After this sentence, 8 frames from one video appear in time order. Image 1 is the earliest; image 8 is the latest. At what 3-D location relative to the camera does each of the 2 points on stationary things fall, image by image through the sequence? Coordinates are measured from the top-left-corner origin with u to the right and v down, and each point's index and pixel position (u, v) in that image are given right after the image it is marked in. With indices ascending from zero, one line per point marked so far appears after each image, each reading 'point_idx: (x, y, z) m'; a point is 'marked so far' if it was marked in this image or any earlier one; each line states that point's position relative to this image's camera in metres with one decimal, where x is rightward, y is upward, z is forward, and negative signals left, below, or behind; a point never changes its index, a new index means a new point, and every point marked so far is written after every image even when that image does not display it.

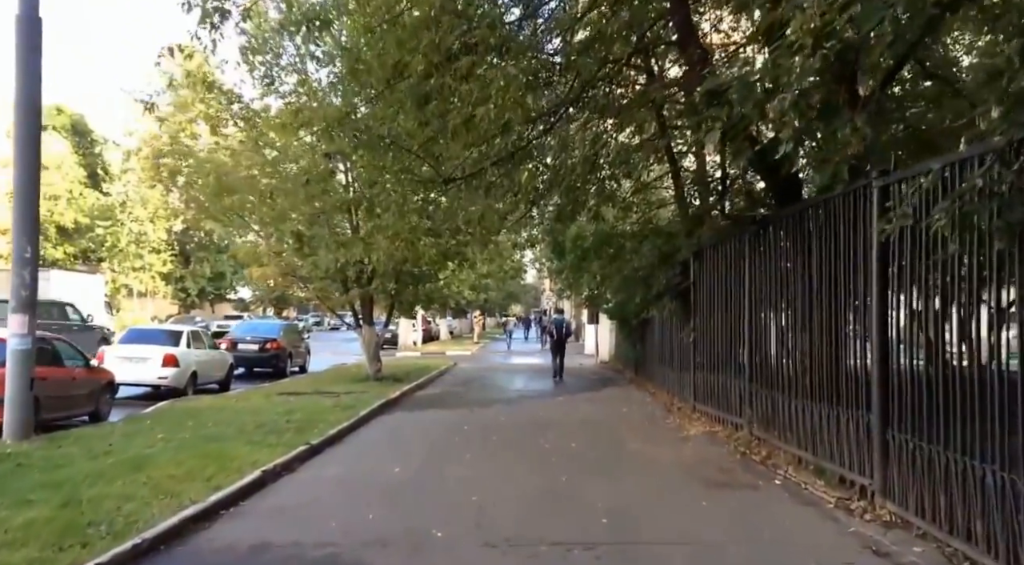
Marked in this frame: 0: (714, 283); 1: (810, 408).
0: (+3.3, -0.1, +10.5) m
1: (+2.9, -1.2, +6.7) m
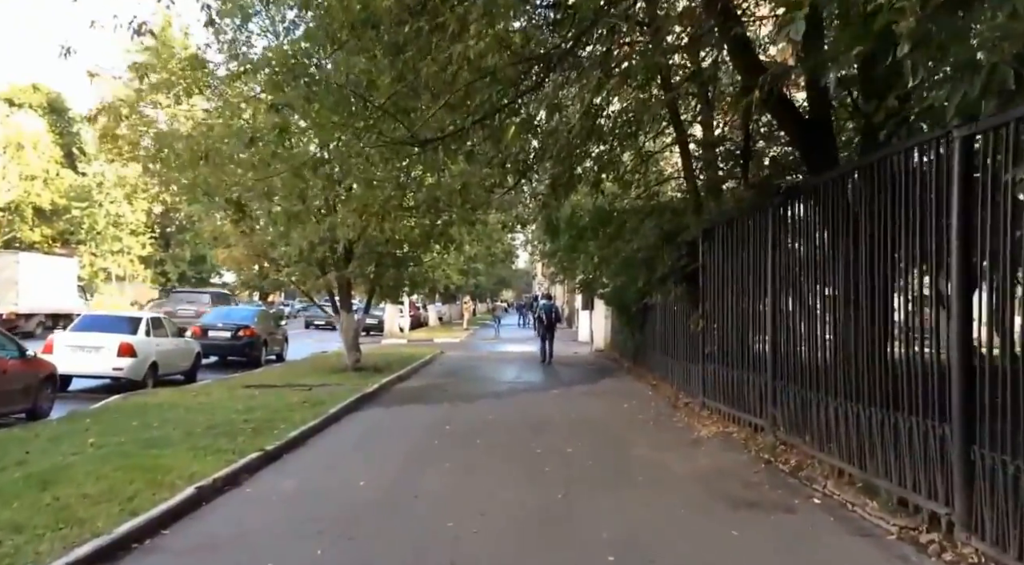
0: (+3.1, +0.2, +9.3) m
1: (+2.8, -1.0, +5.6) m
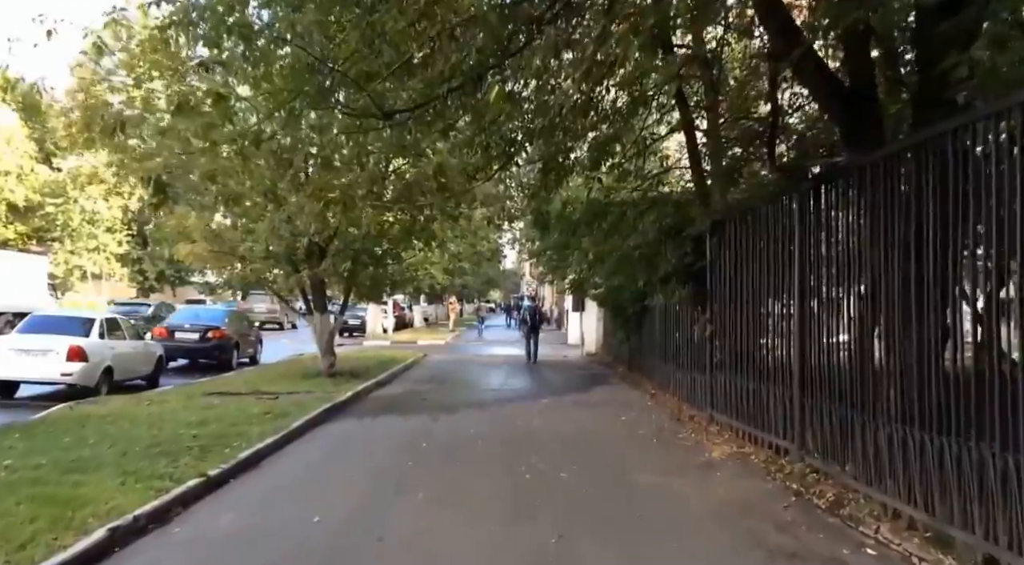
0: (+2.9, +0.2, +8.3) m
1: (+2.7, -1.0, +4.6) m
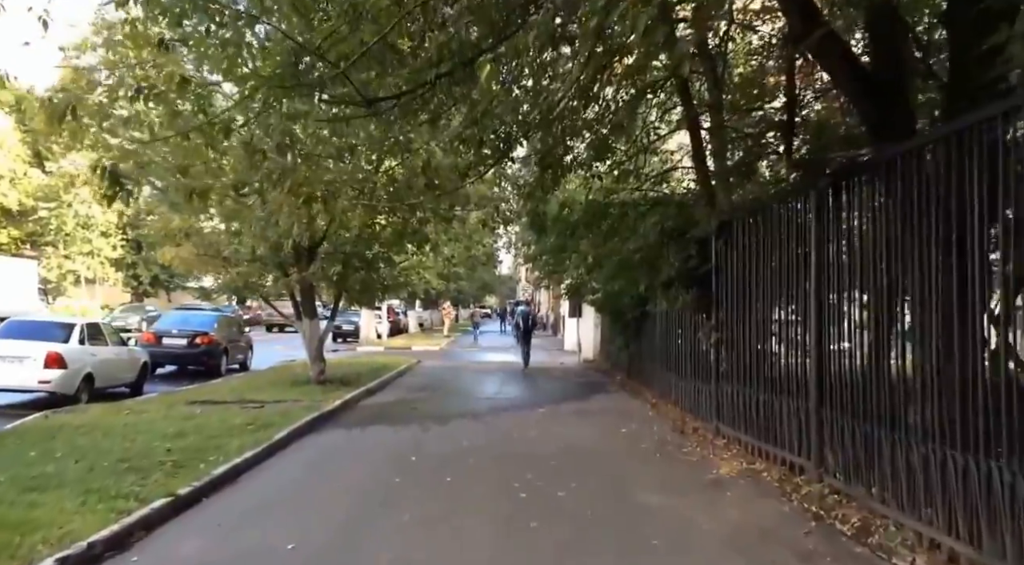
0: (+2.9, +0.1, +7.9) m
1: (+2.7, -1.0, +4.1) m
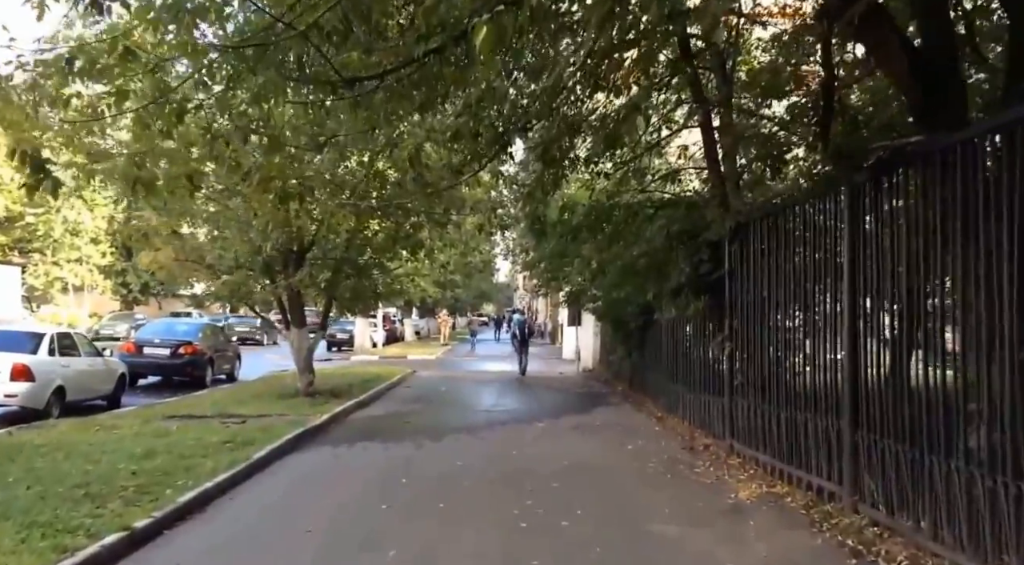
0: (+2.9, +0.1, +7.2) m
1: (+2.7, -1.1, +3.5) m
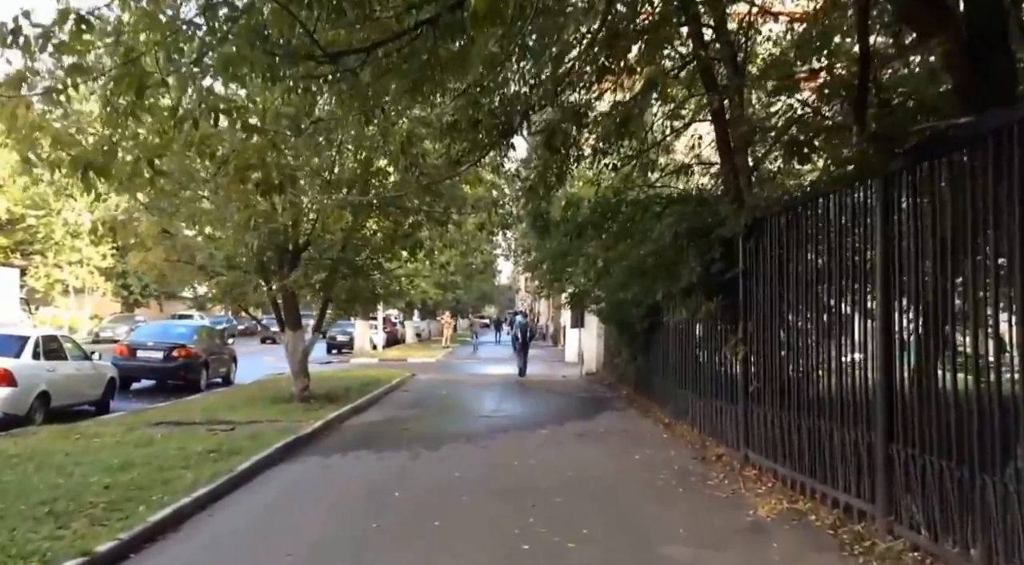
0: (+2.9, +0.1, +6.7) m
1: (+2.7, -1.0, +3.0) m
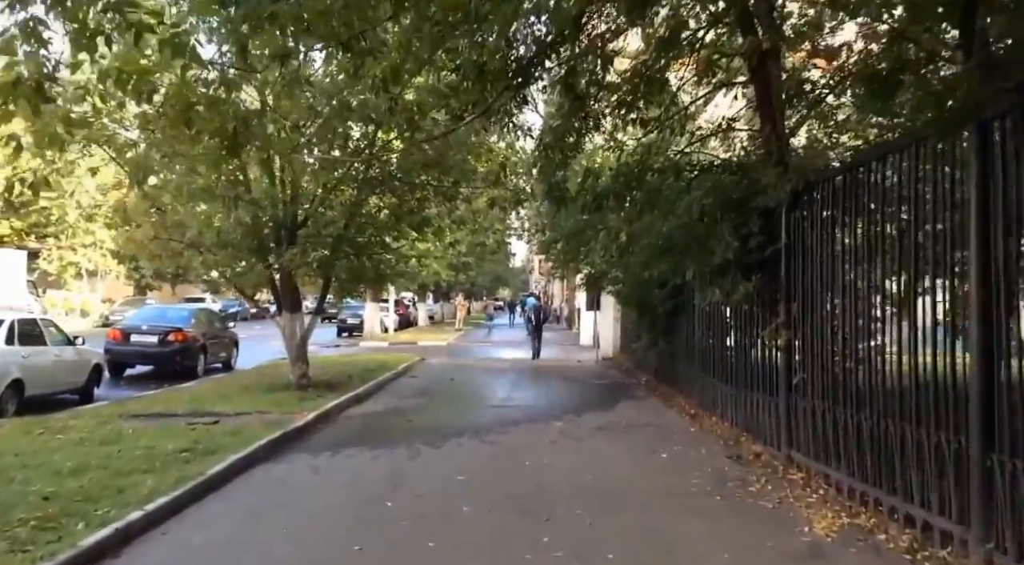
0: (+3.0, +0.3, +5.6) m
1: (+2.7, -0.9, +1.9) m
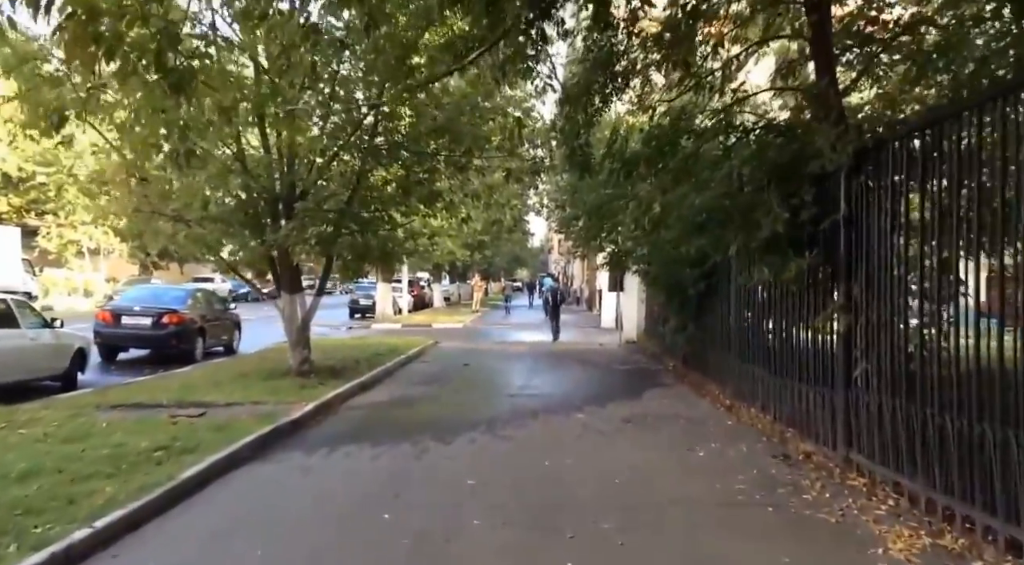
0: (+3.1, +0.5, +4.6) m
1: (+2.7, -0.9, +0.9) m
